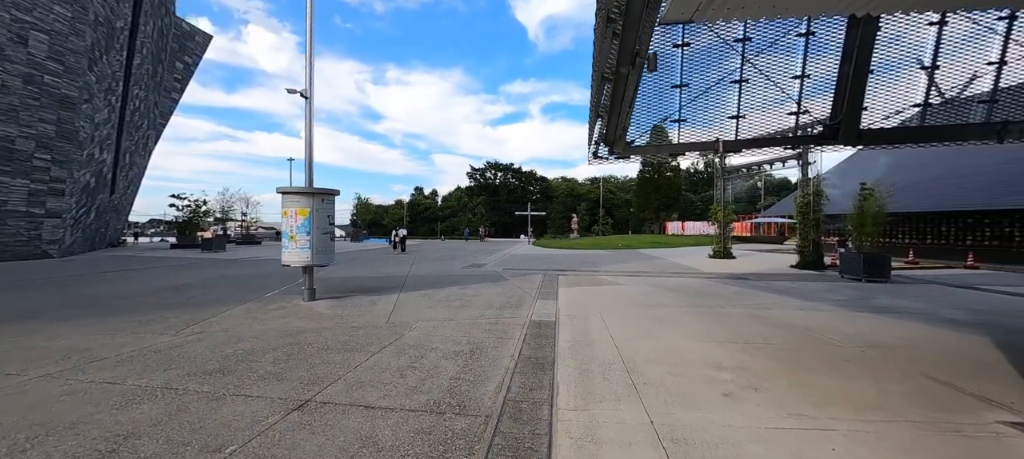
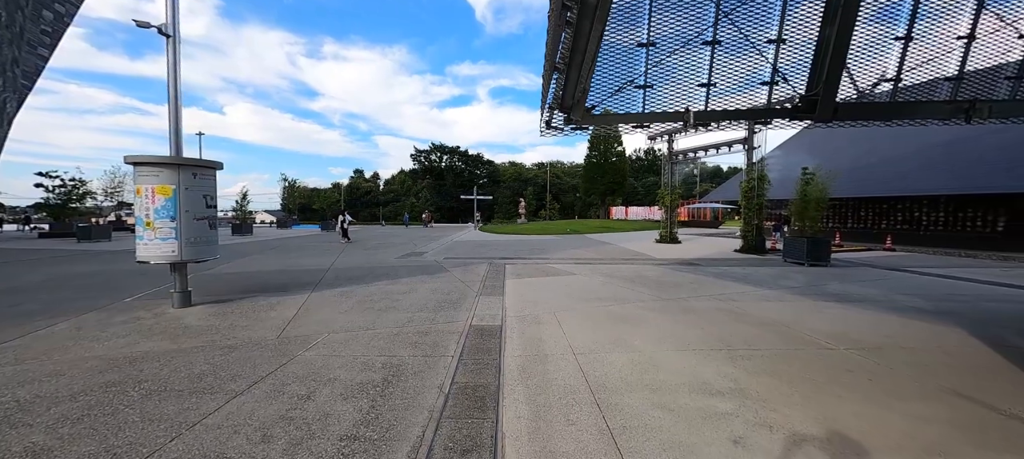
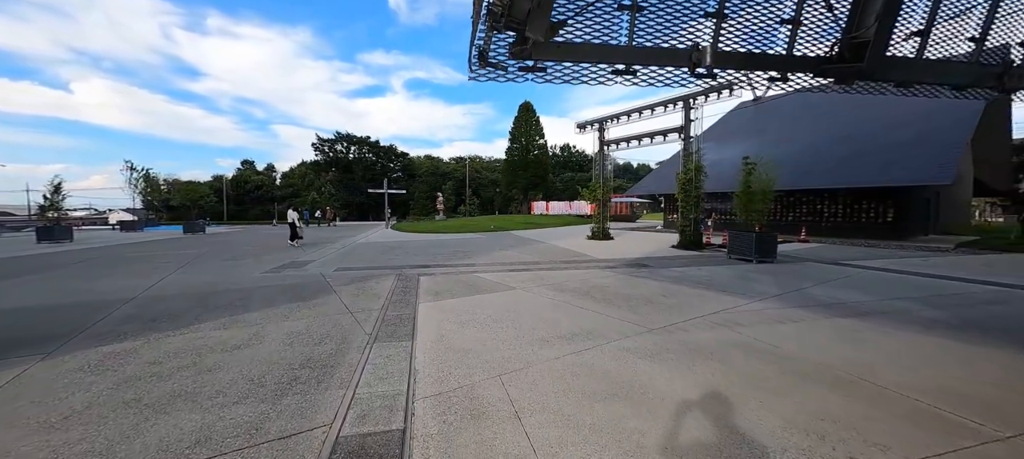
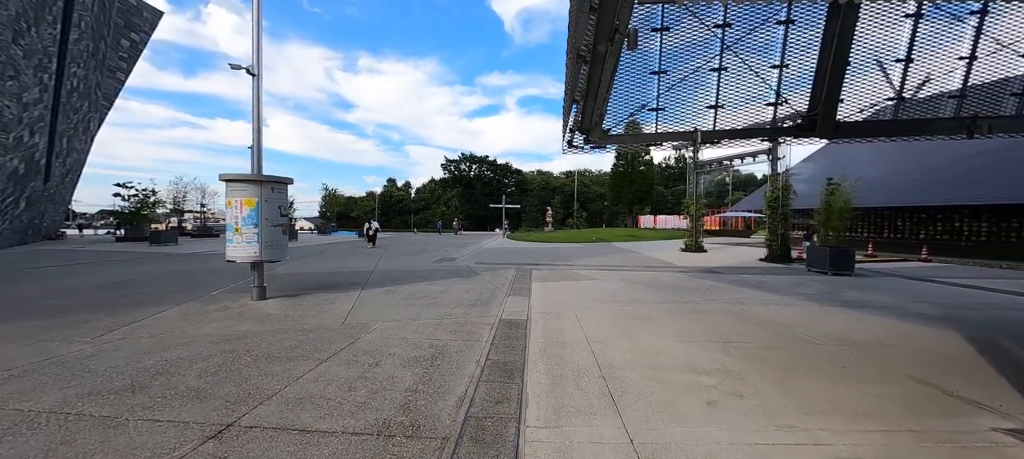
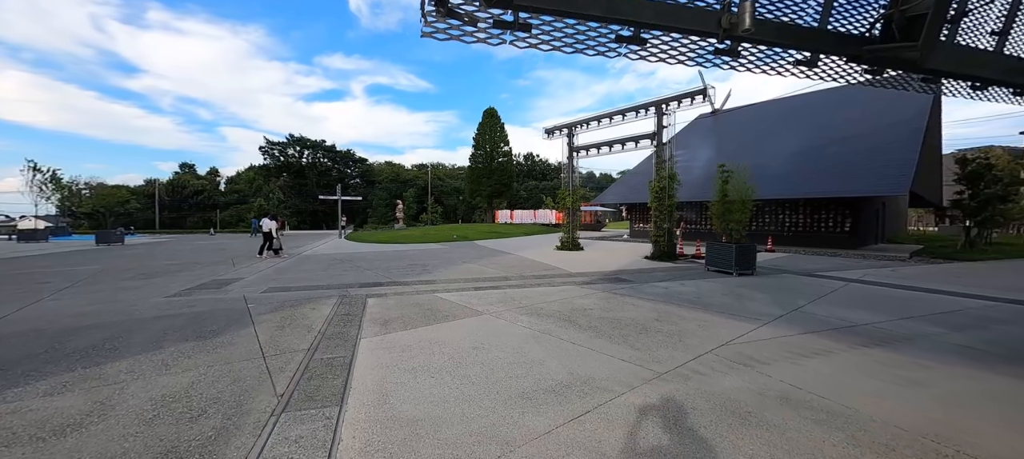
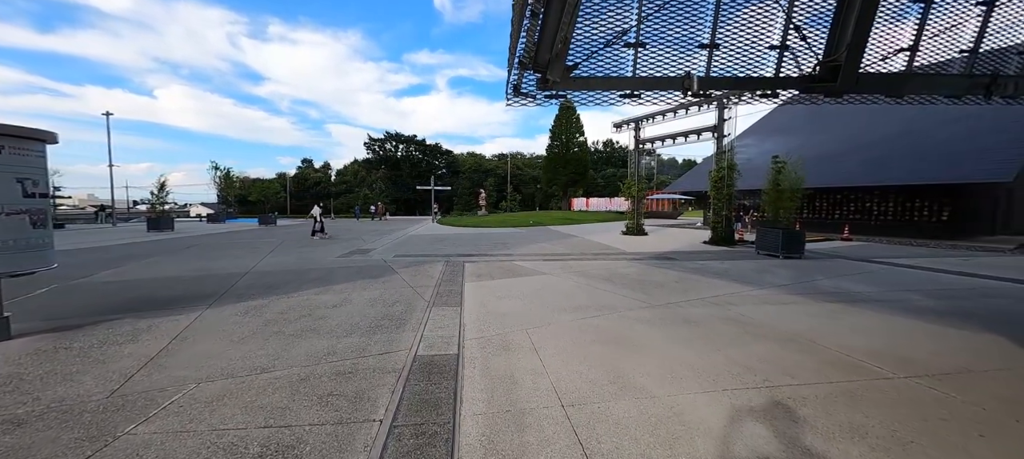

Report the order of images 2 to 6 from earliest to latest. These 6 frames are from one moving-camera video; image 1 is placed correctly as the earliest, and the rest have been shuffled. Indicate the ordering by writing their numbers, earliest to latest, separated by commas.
4, 2, 6, 3, 5
